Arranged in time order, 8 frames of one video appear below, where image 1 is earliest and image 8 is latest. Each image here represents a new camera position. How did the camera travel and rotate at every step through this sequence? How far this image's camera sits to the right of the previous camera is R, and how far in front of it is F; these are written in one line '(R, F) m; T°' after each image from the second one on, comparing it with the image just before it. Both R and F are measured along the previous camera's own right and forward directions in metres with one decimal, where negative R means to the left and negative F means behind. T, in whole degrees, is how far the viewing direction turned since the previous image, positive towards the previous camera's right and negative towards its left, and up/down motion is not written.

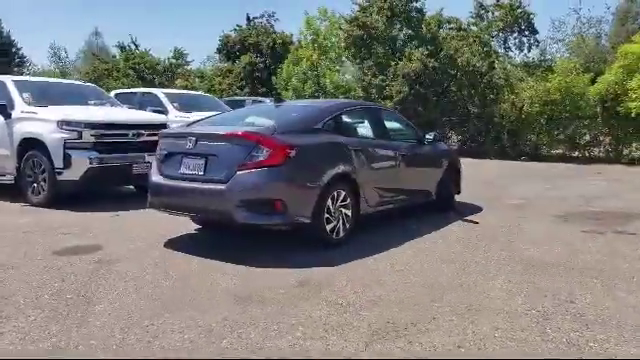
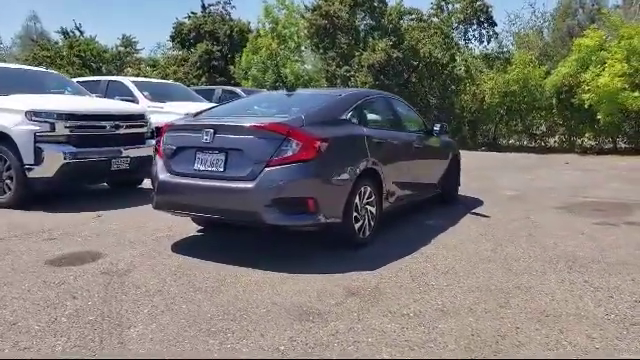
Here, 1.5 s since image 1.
(-0.9, +0.6) m; +6°
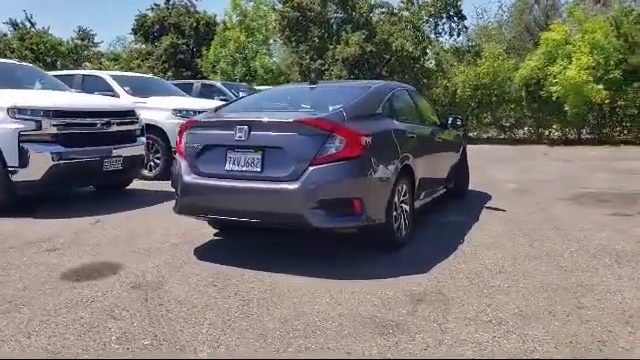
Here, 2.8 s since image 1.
(-0.8, +0.4) m; +5°
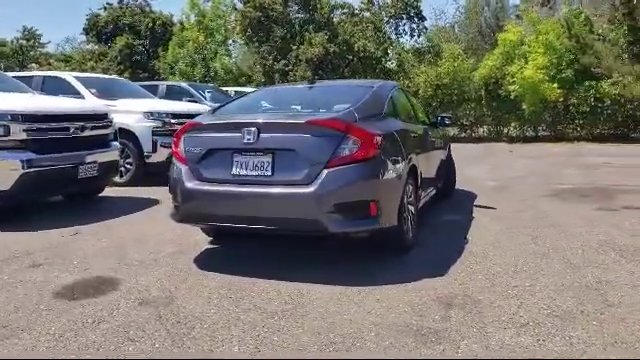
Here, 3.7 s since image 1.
(-0.5, +0.2) m; +5°
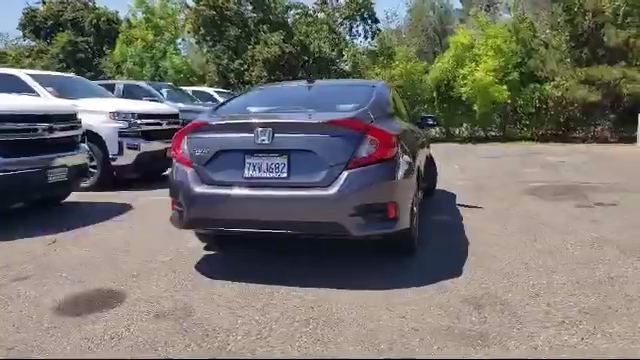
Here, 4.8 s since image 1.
(-0.6, +0.2) m; +6°
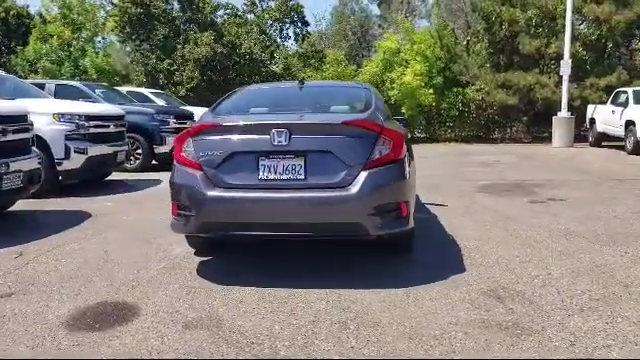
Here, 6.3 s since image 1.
(-0.9, +0.1) m; +9°
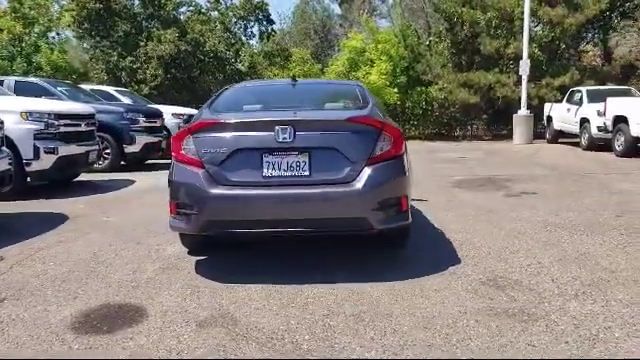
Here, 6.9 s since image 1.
(-0.4, 0.0) m; +4°
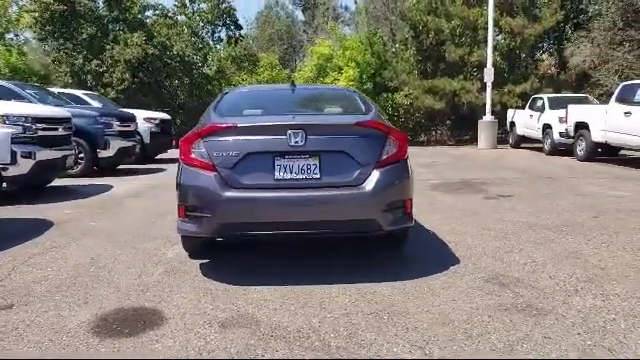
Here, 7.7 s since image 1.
(-0.4, -0.1) m; +4°
